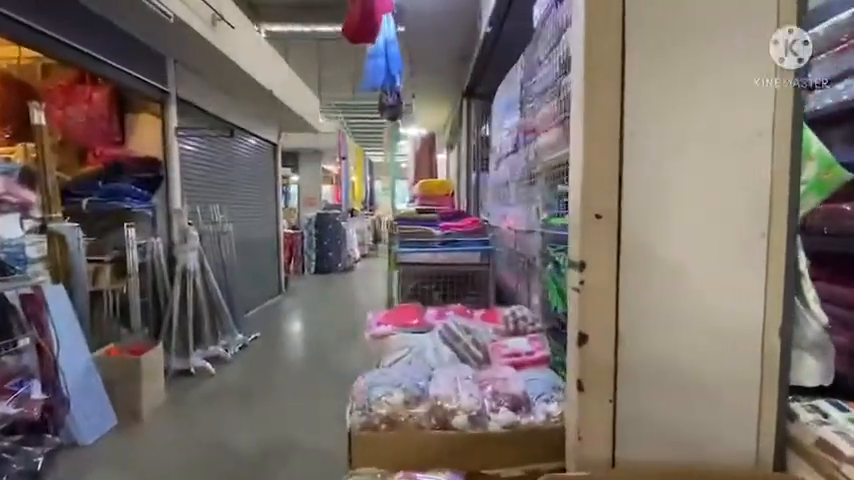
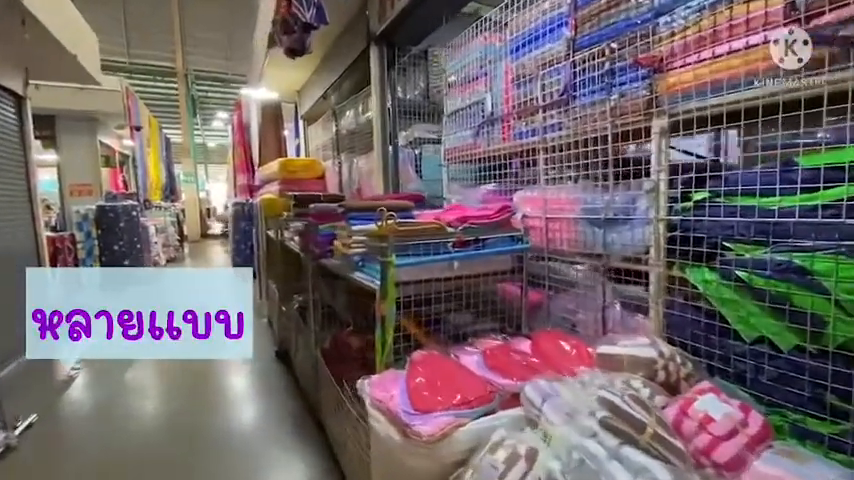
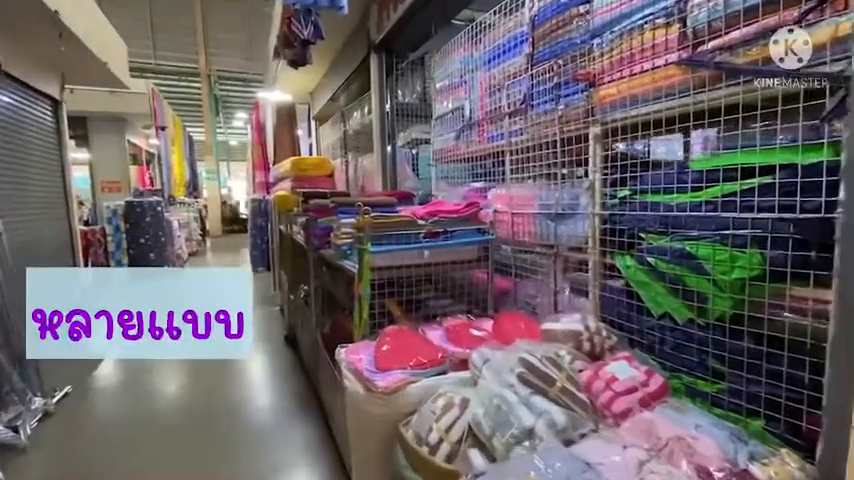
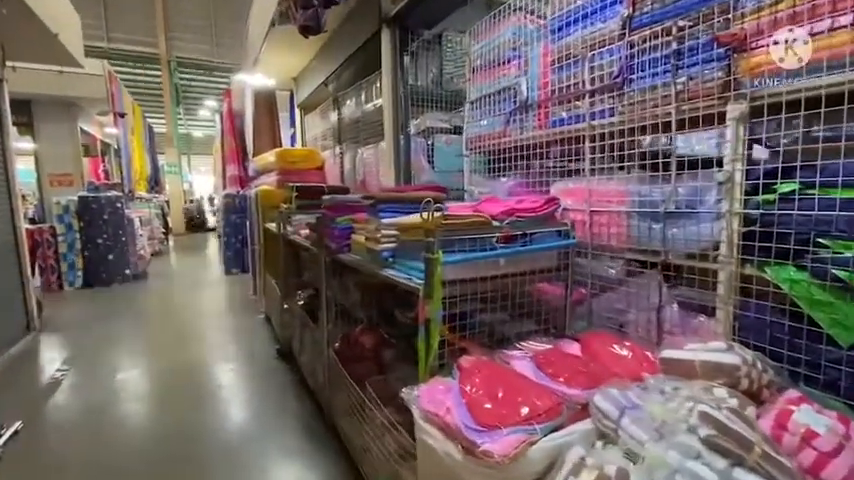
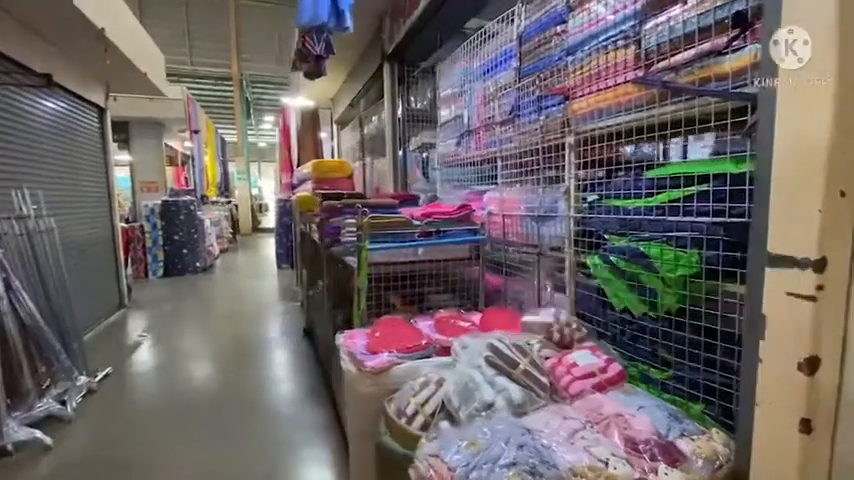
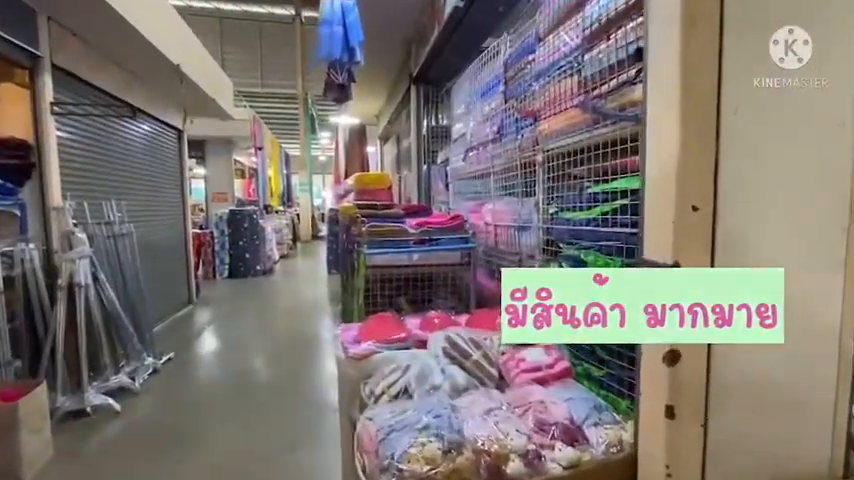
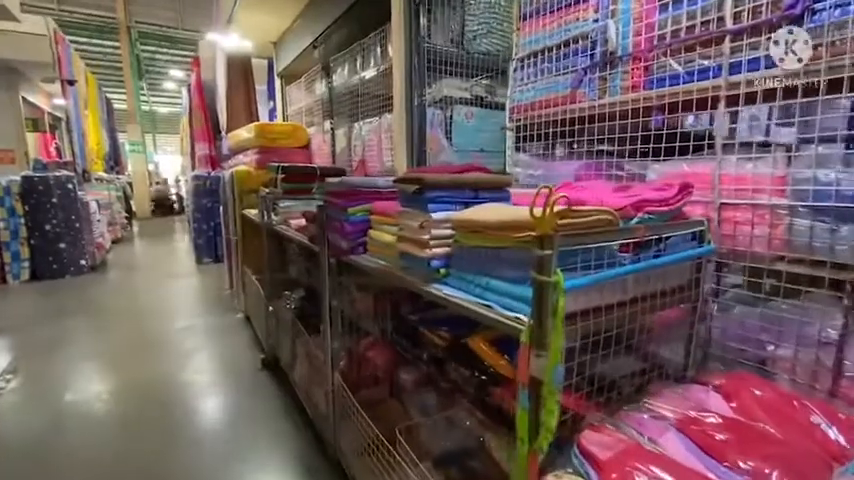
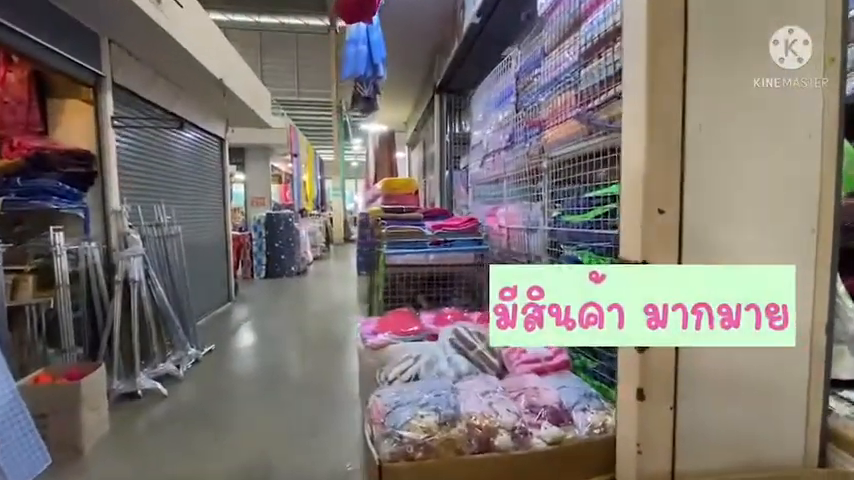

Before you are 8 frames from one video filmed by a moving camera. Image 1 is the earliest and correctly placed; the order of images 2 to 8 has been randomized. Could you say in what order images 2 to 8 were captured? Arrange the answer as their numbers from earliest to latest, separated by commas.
8, 6, 5, 3, 2, 4, 7
